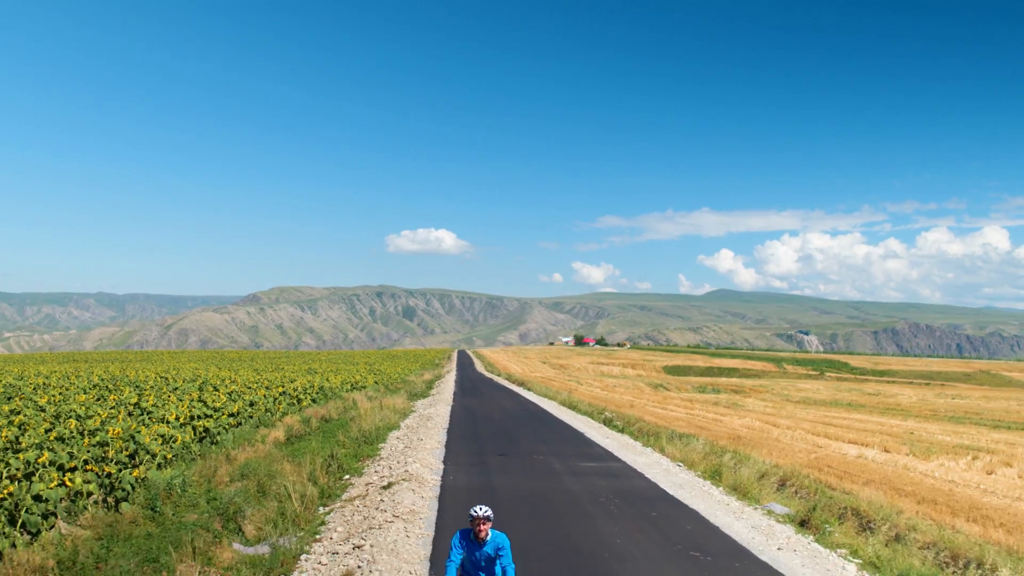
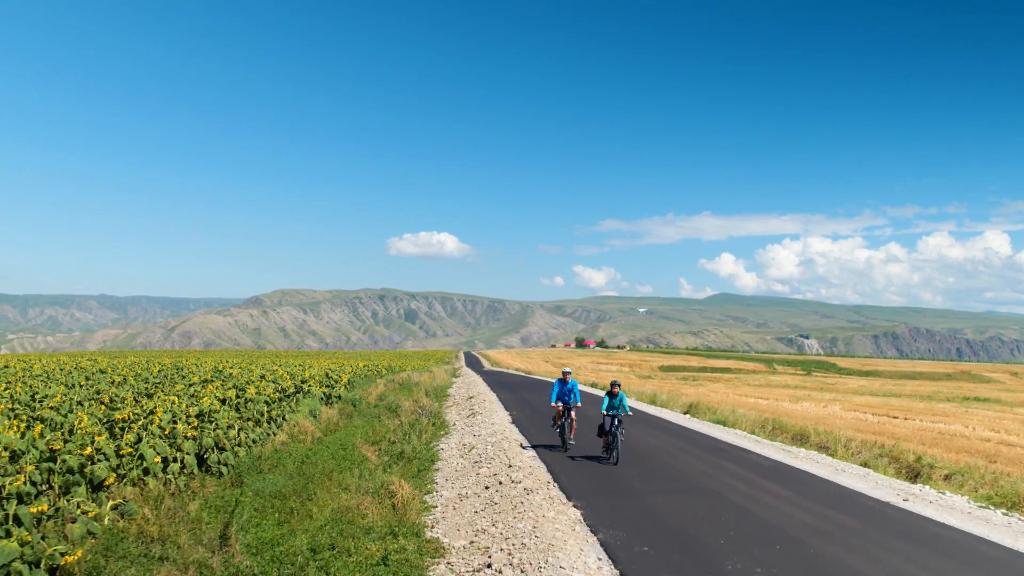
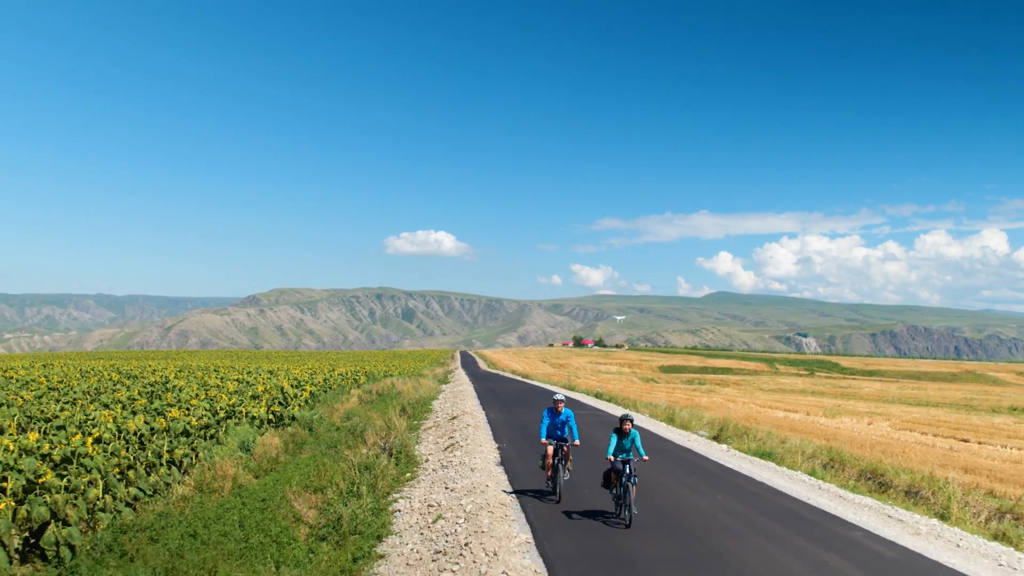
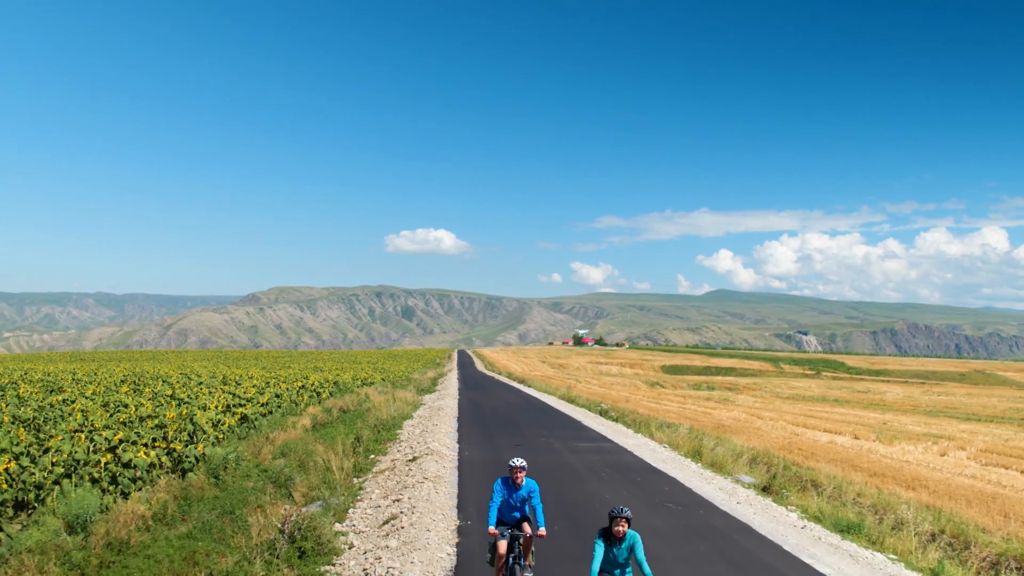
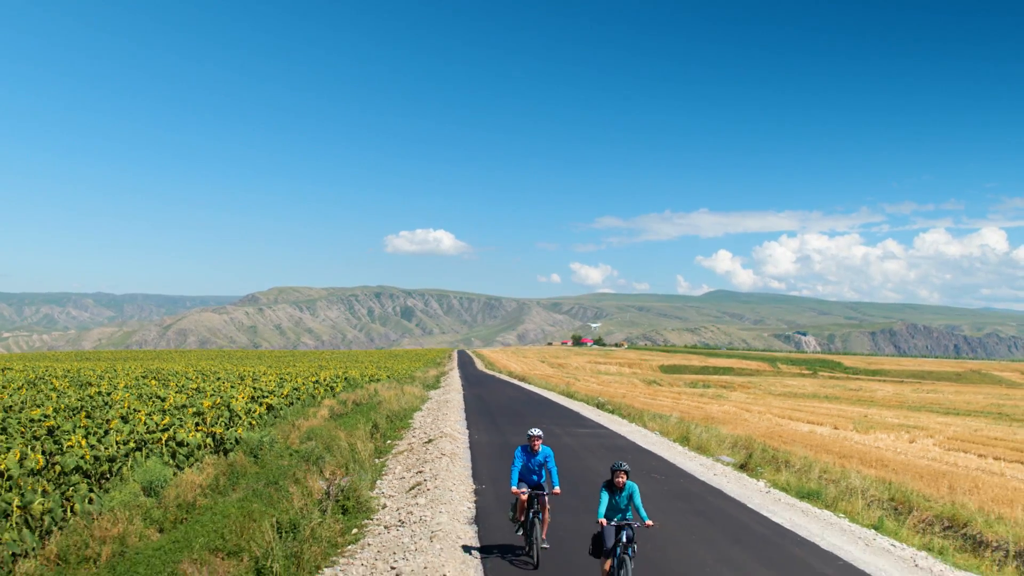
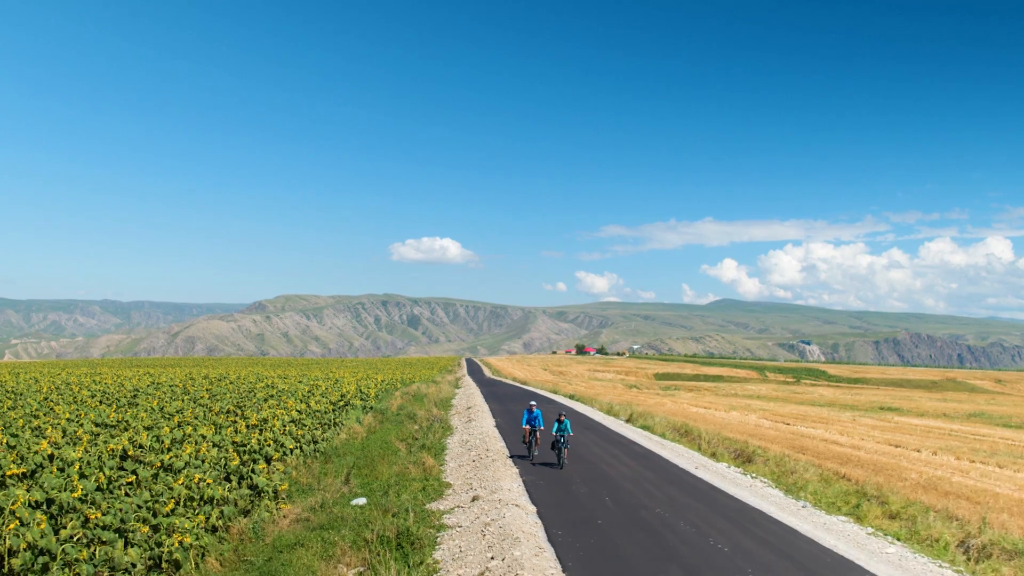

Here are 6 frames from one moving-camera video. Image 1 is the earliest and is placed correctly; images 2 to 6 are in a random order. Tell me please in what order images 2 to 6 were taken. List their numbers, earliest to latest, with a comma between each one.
4, 5, 3, 2, 6
